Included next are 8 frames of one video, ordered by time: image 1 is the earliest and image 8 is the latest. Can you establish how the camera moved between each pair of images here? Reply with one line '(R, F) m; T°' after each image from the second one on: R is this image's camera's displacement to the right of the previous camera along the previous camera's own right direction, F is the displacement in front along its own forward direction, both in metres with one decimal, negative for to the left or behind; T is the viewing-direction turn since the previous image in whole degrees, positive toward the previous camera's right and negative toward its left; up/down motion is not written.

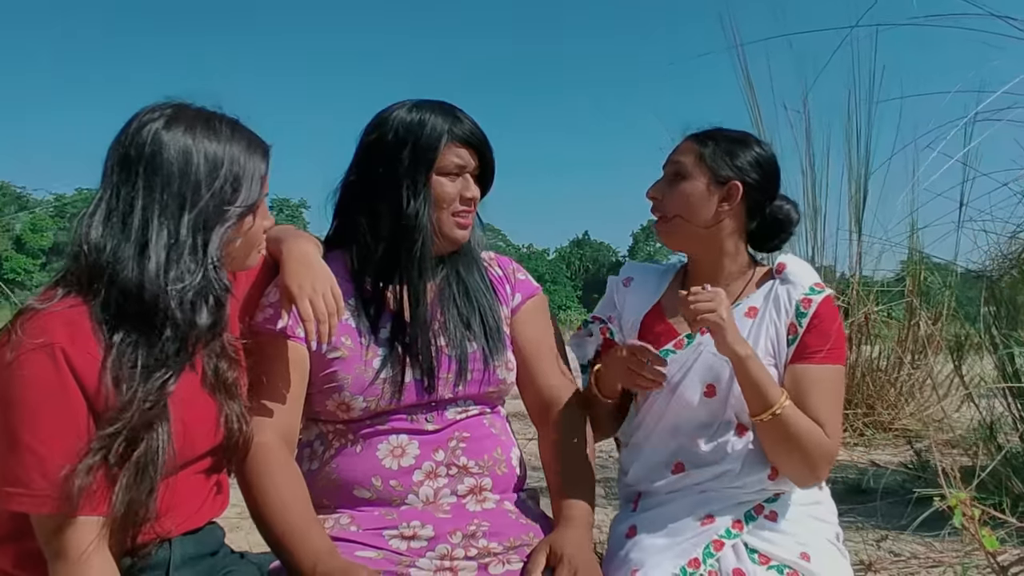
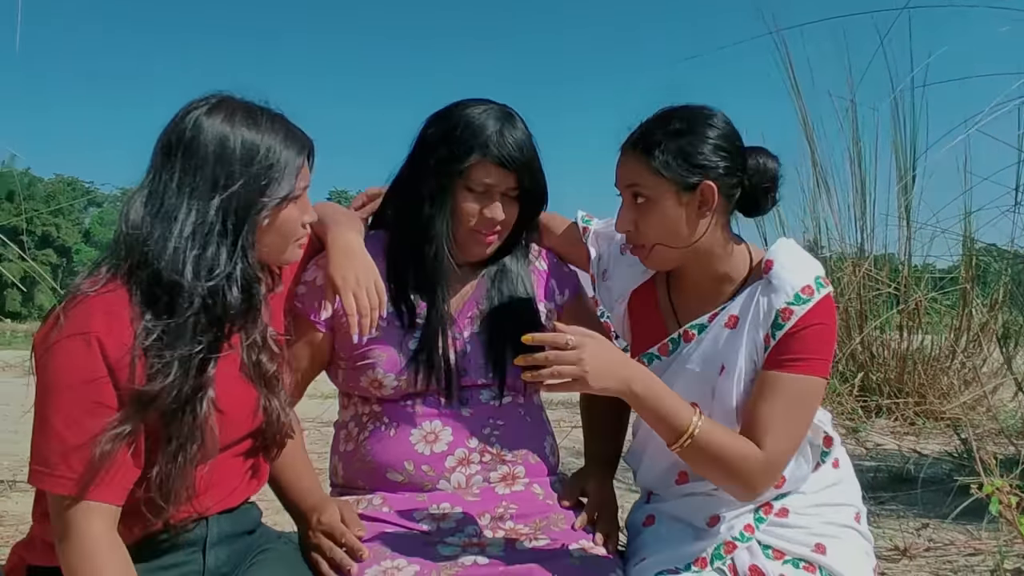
(0.0, 0.0) m; -4°
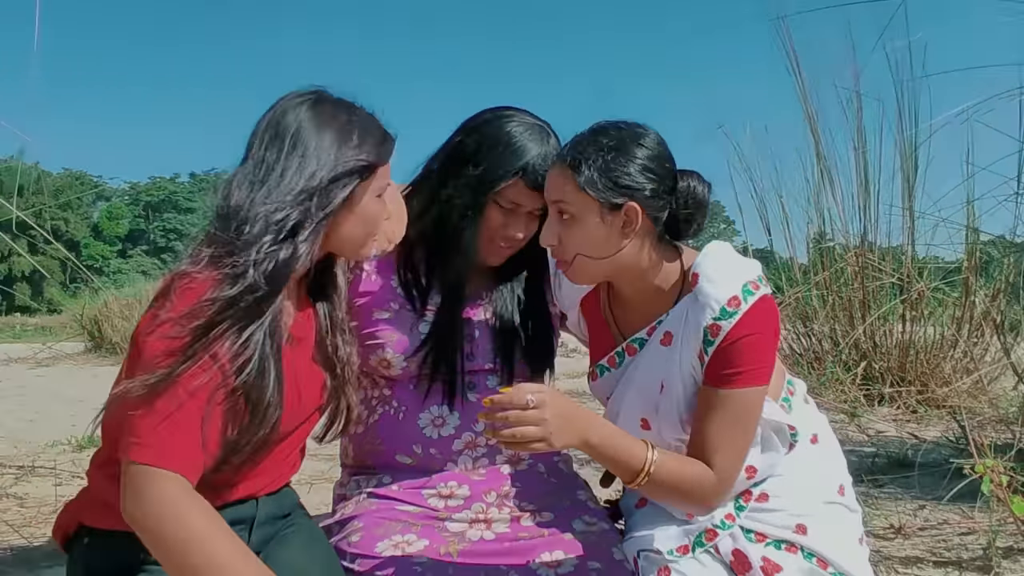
(0.0, 0.0) m; 0°
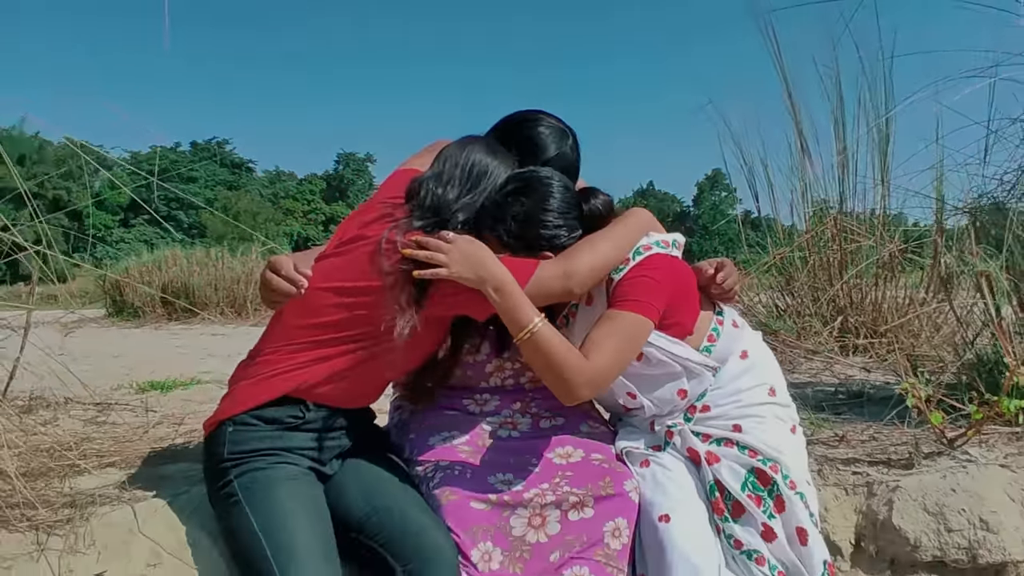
(0.0, -0.4) m; 0°
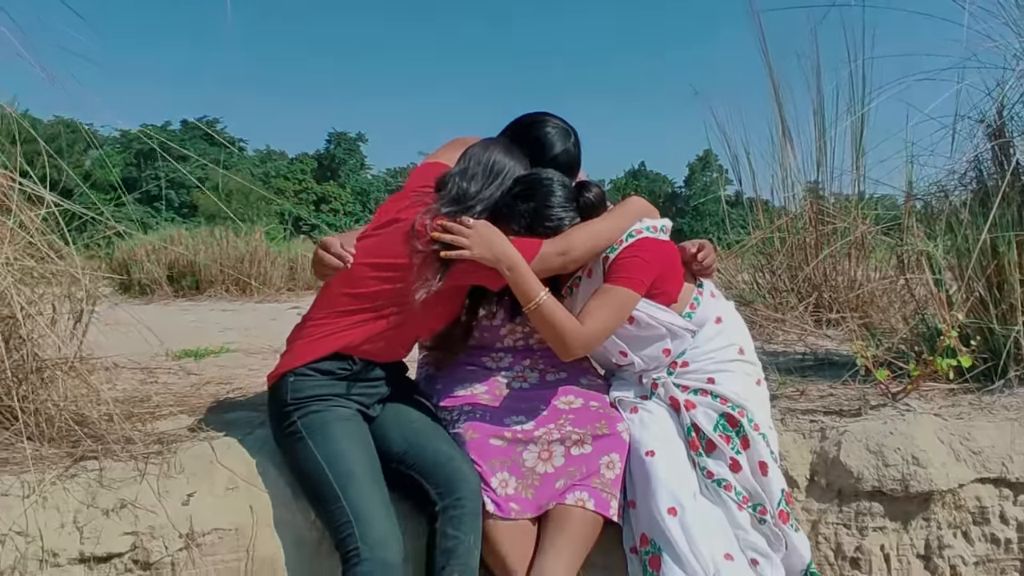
(0.0, -0.3) m; +1°
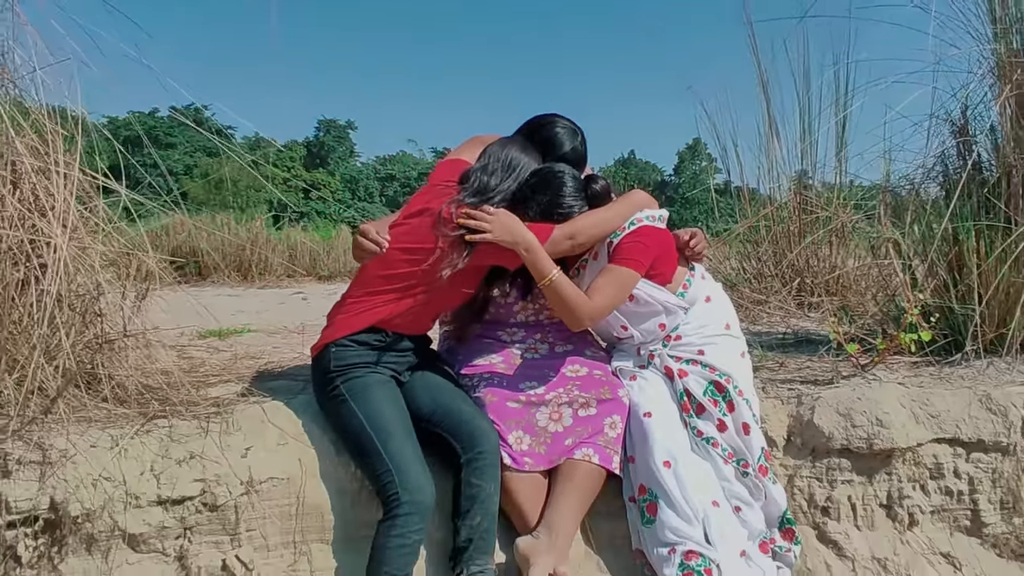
(-0.1, -0.3) m; +1°
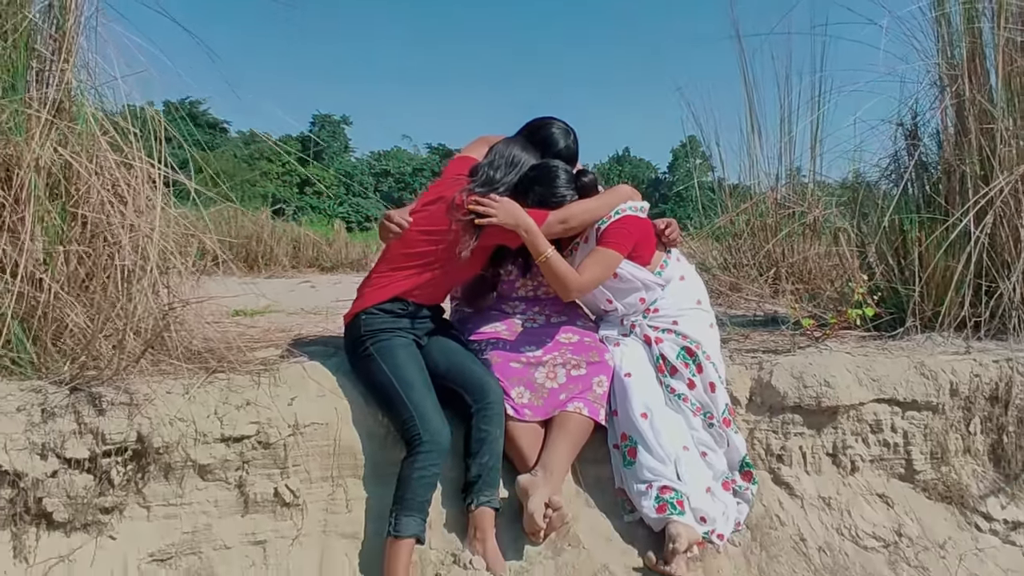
(0.0, -0.4) m; 0°
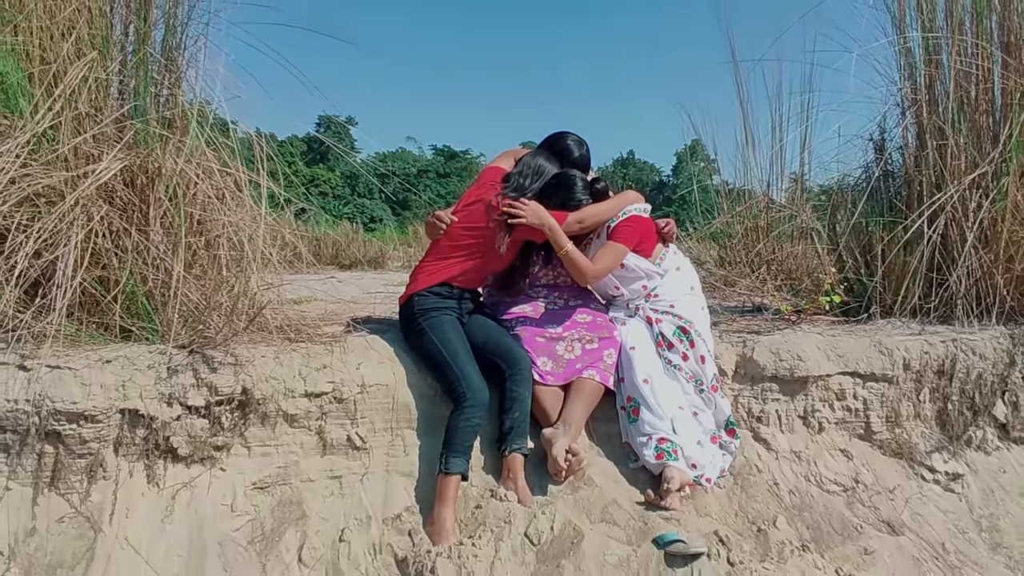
(-0.1, -0.6) m; 0°
